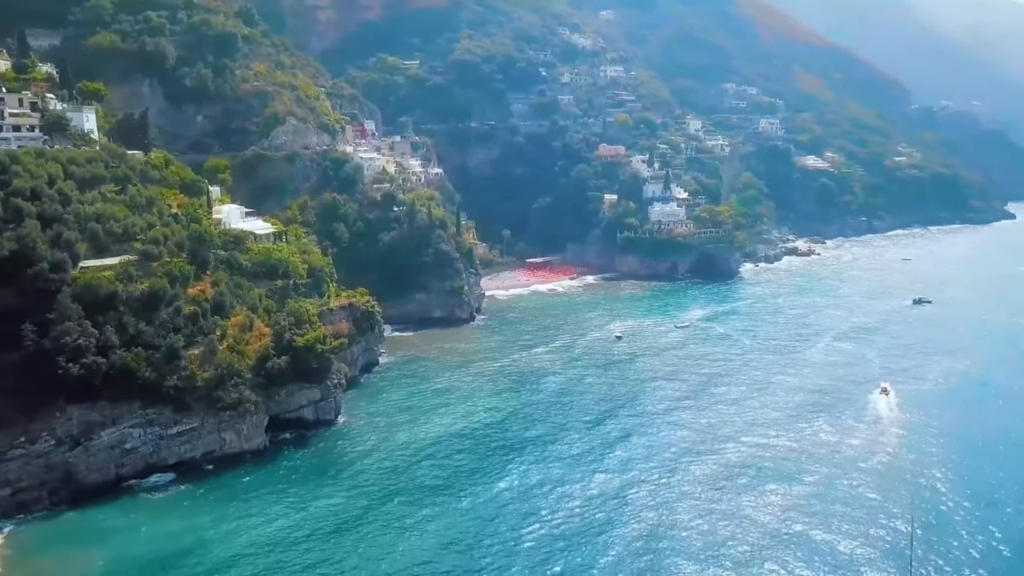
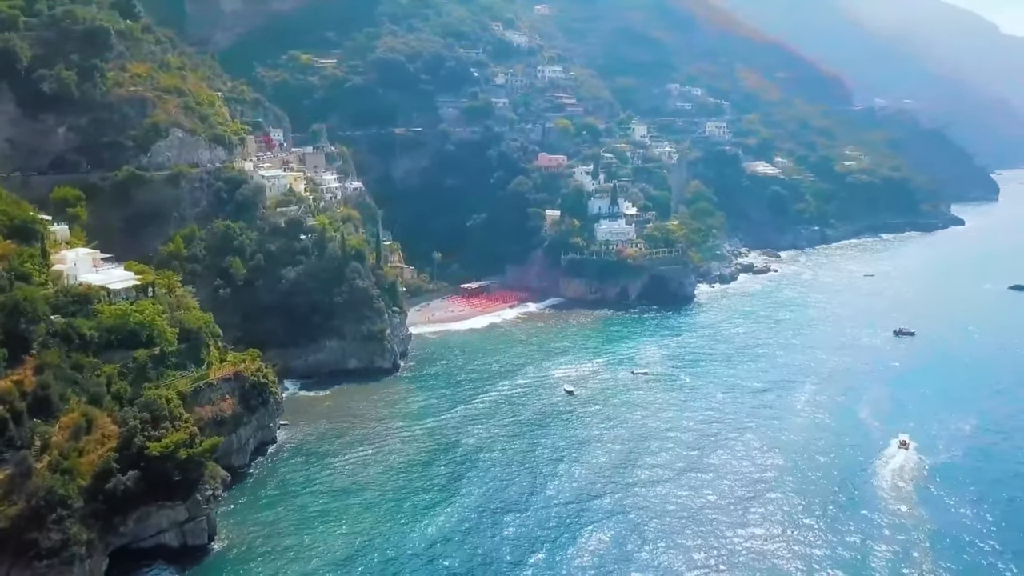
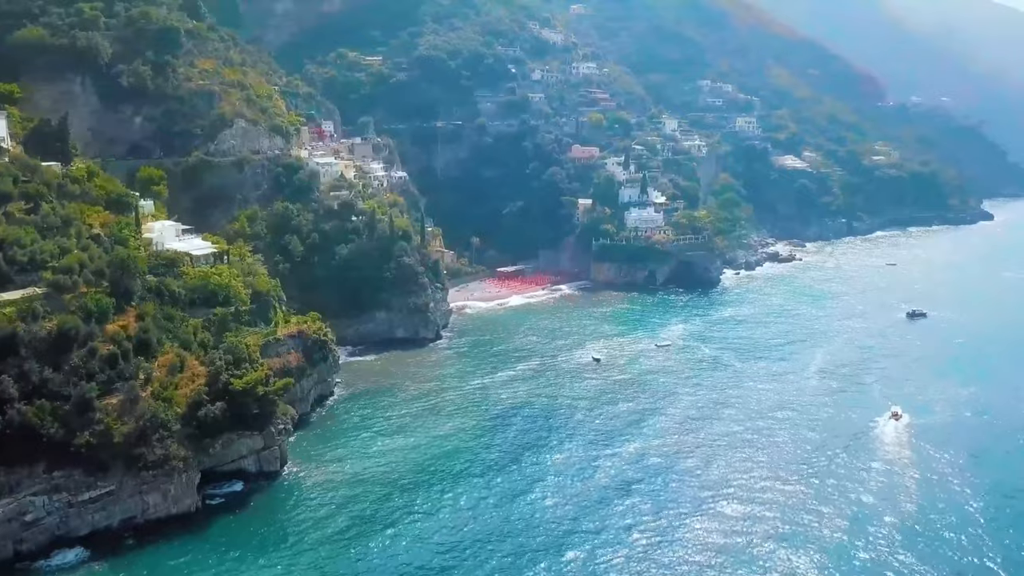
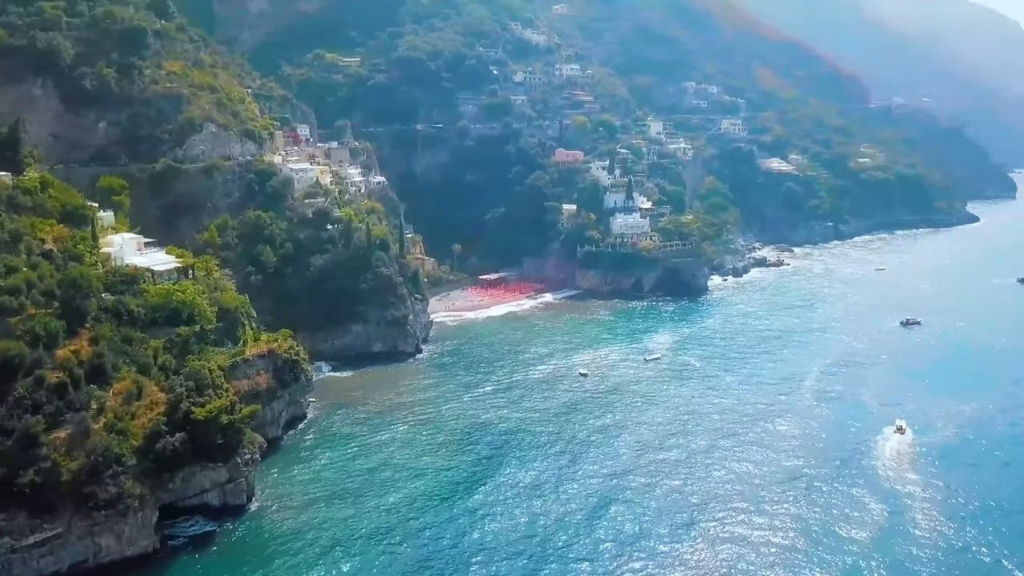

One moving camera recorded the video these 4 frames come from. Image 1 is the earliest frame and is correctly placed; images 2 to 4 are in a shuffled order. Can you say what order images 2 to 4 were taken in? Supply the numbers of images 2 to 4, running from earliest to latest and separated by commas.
3, 4, 2
